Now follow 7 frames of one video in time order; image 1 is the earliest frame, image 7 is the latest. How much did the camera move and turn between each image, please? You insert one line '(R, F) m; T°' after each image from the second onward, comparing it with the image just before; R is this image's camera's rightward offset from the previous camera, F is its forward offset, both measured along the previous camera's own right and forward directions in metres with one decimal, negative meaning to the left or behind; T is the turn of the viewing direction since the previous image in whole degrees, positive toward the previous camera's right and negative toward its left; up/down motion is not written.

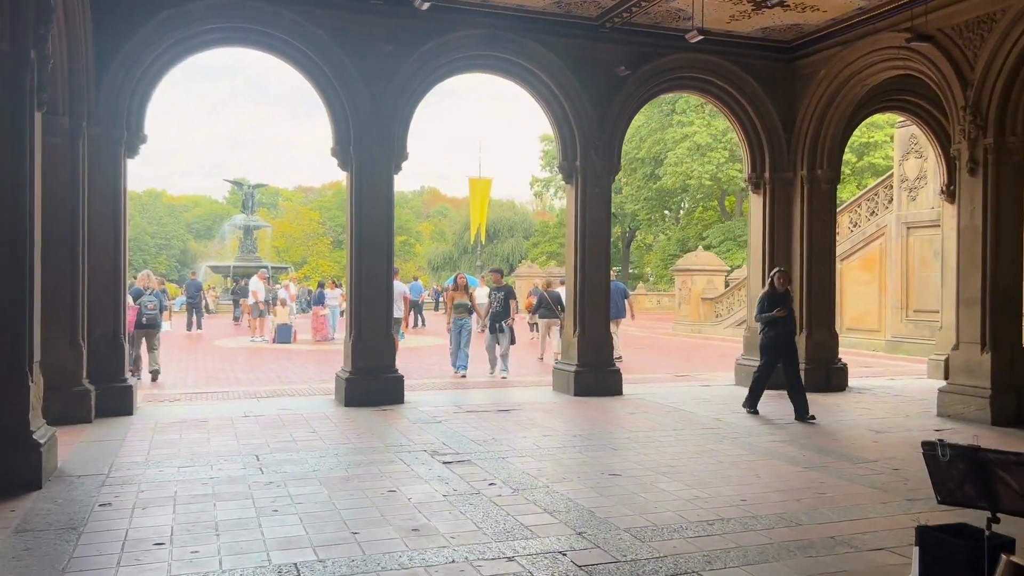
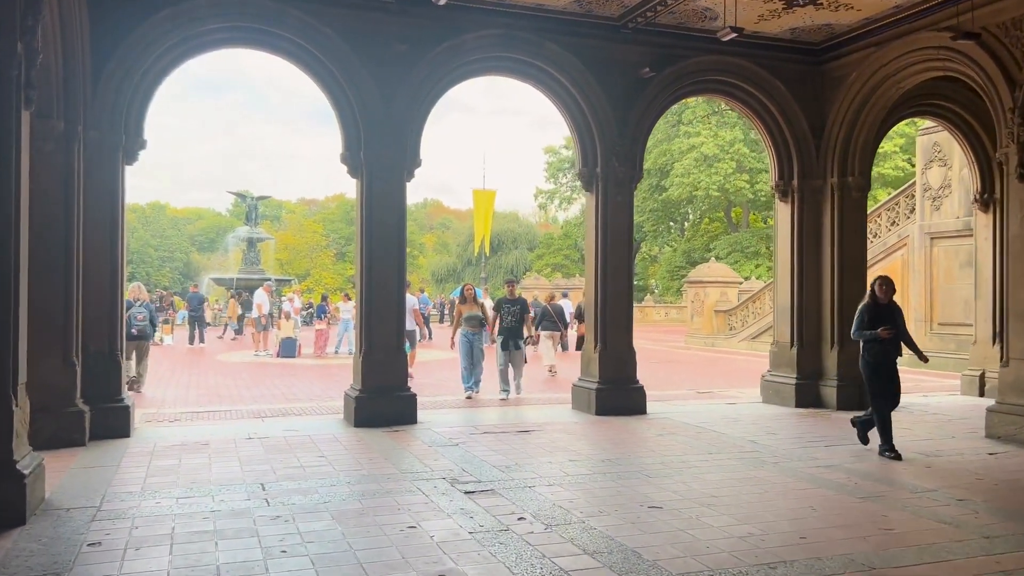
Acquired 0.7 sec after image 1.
(-0.2, +0.5) m; 0°
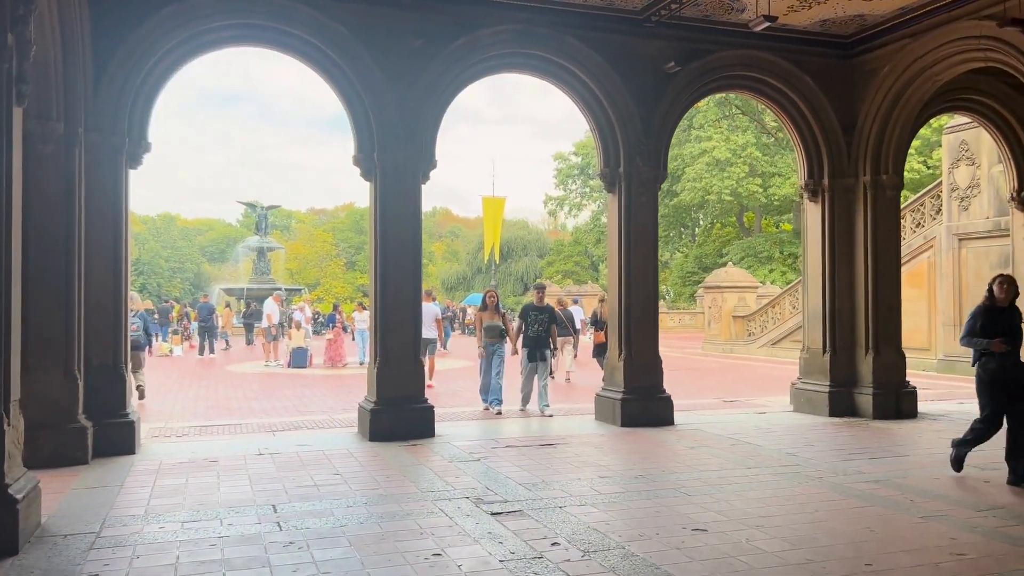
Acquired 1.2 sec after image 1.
(-0.1, +0.4) m; -1°
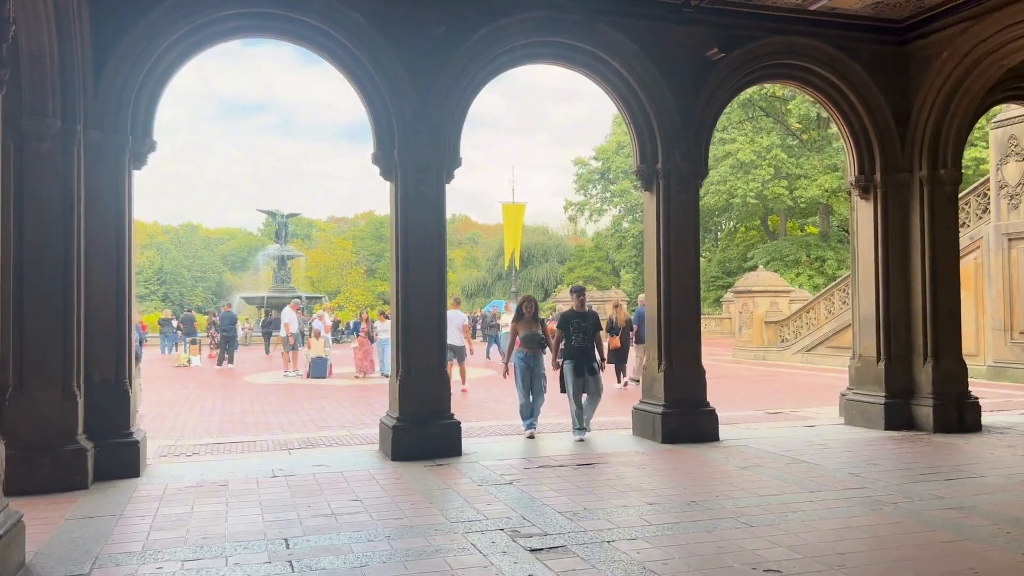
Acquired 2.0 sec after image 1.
(-0.1, +0.6) m; -1°
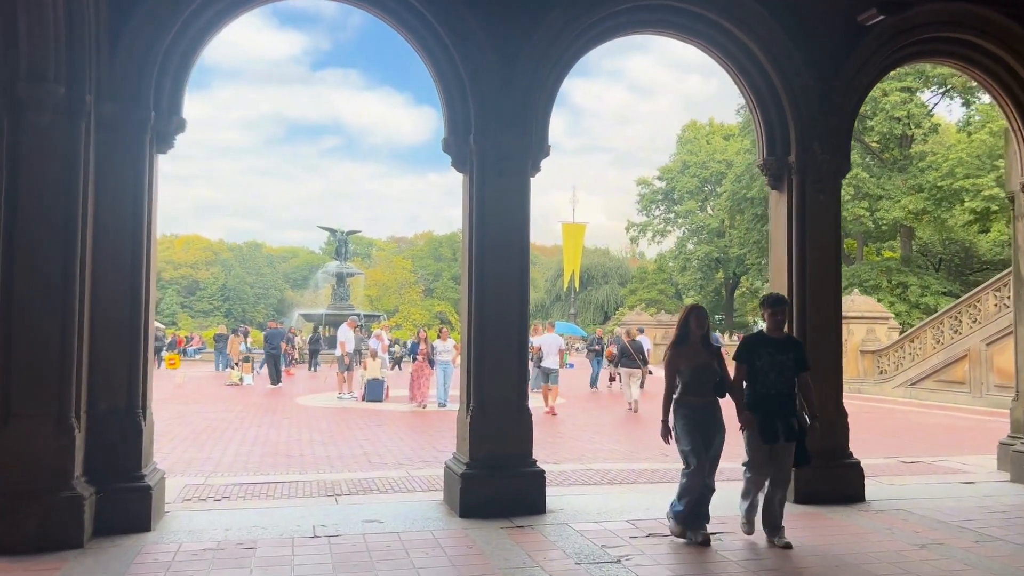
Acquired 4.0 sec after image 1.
(-0.3, +1.5) m; -4°
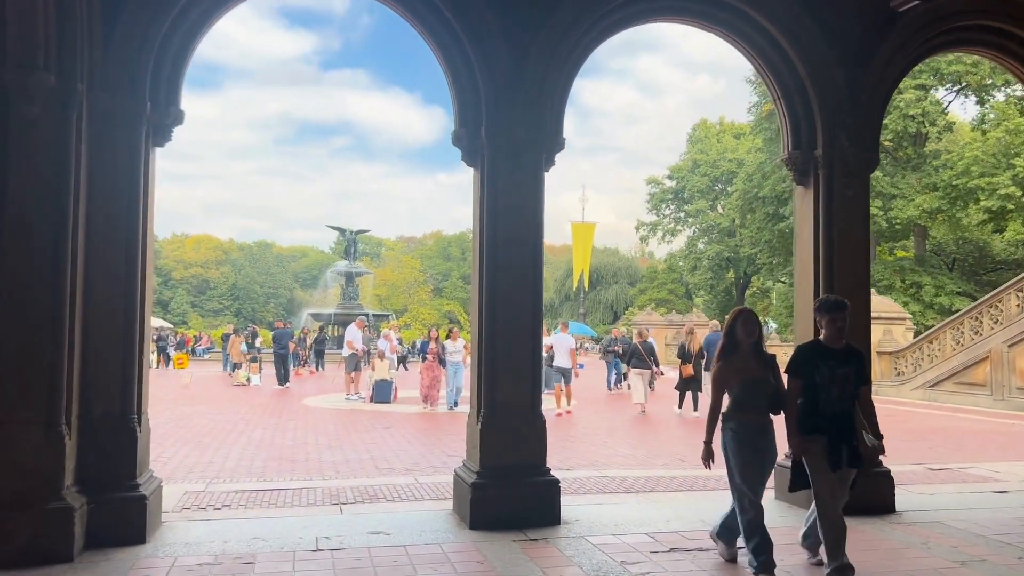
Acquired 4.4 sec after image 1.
(0.0, +0.3) m; -1°
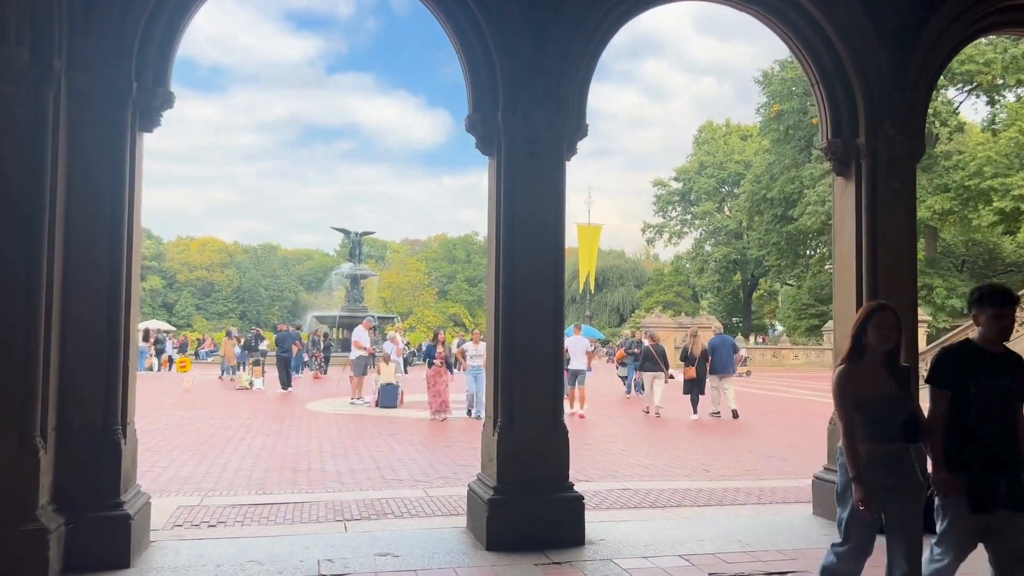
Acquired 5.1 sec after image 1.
(-0.1, +0.5) m; 0°
